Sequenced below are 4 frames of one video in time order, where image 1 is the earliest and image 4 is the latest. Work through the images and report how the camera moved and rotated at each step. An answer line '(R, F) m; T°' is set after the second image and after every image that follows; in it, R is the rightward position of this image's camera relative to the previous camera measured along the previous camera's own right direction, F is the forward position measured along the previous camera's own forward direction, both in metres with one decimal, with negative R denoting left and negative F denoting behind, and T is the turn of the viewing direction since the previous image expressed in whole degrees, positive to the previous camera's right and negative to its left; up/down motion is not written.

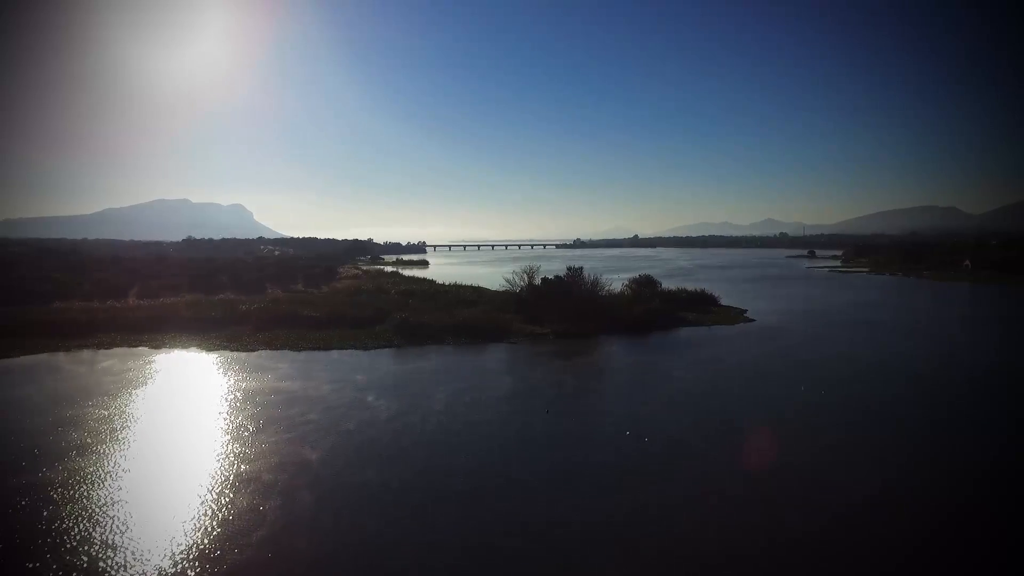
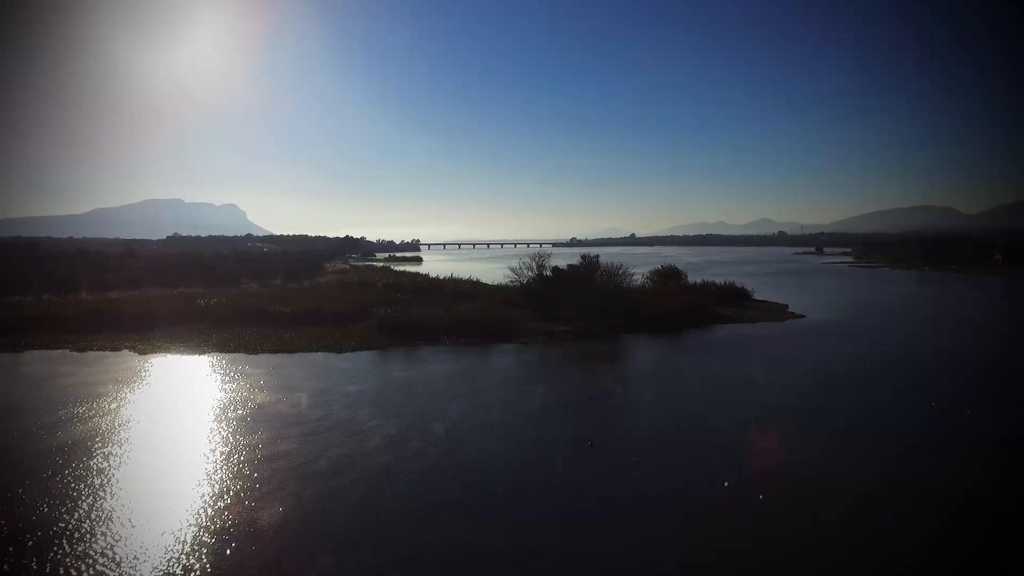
(-0.3, +2.2) m; +1°
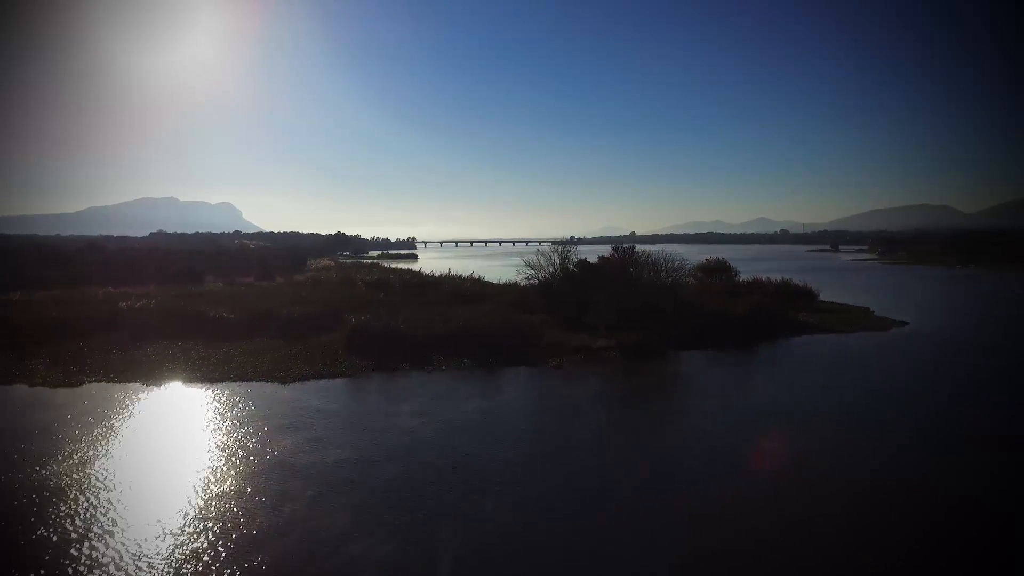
(-0.4, +2.9) m; 0°
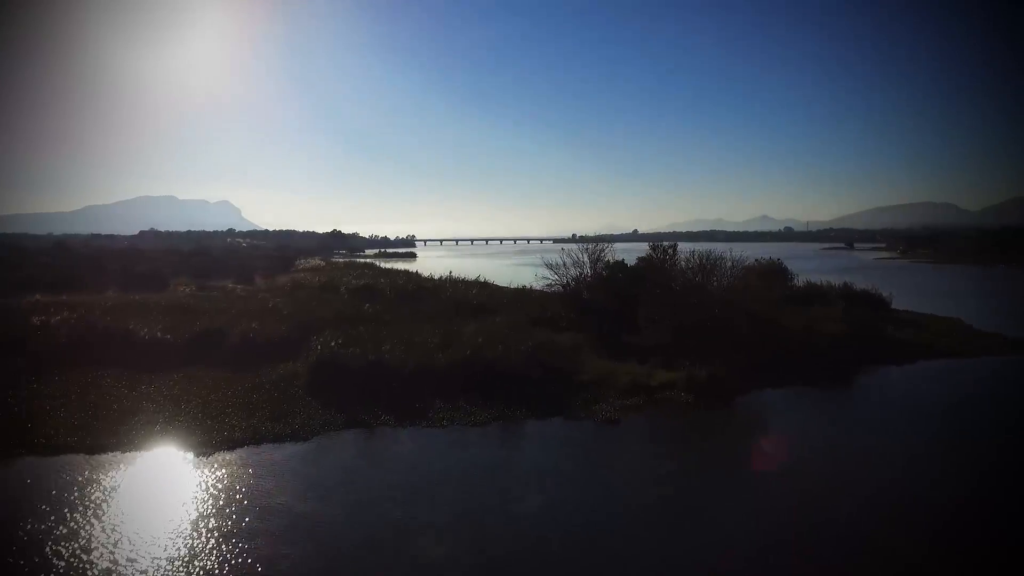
(-0.3, +2.0) m; 0°
